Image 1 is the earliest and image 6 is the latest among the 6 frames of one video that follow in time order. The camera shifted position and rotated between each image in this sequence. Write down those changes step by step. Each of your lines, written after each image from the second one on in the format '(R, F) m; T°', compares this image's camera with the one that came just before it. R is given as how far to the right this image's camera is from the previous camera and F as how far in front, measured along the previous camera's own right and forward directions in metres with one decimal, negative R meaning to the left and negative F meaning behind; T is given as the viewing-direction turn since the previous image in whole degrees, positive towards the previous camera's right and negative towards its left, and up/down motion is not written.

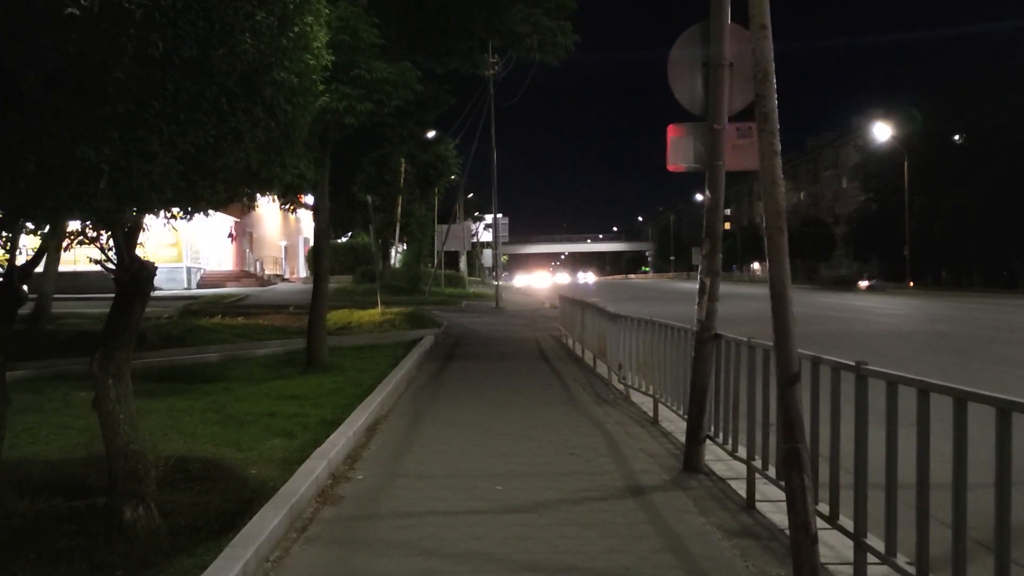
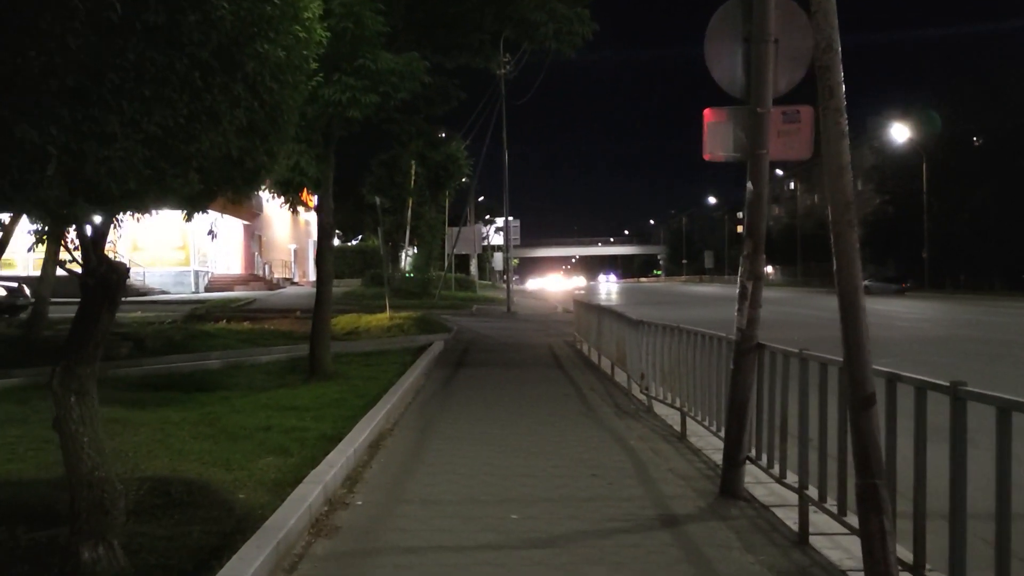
(0.0, +0.8) m; -1°
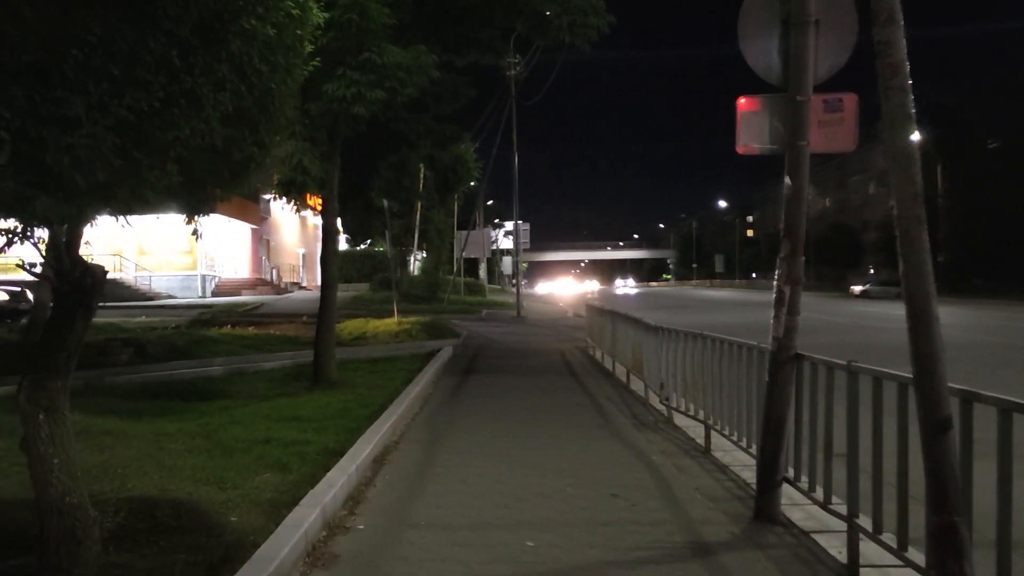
(0.0, +0.6) m; -1°
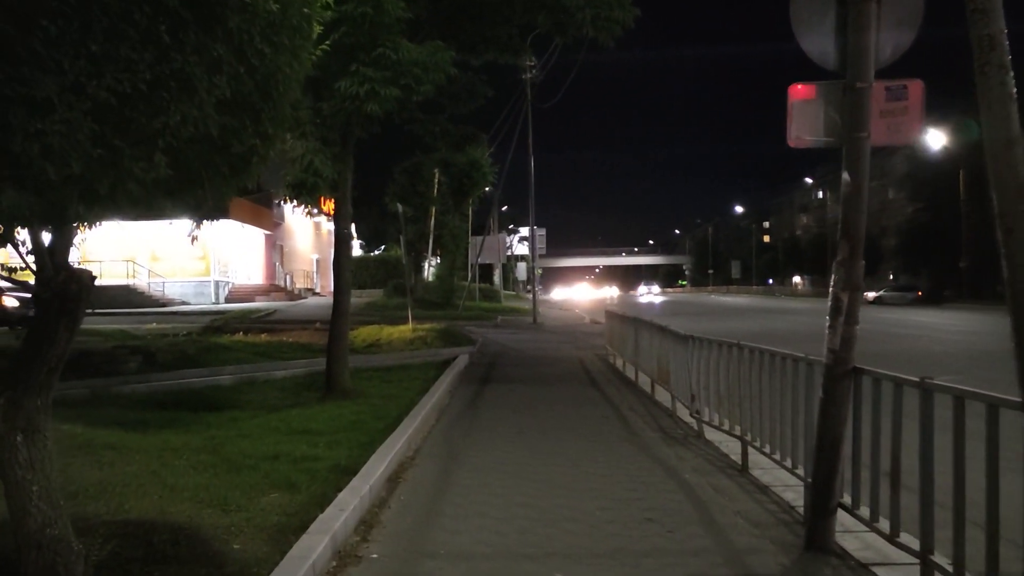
(-0.1, +0.5) m; -1°
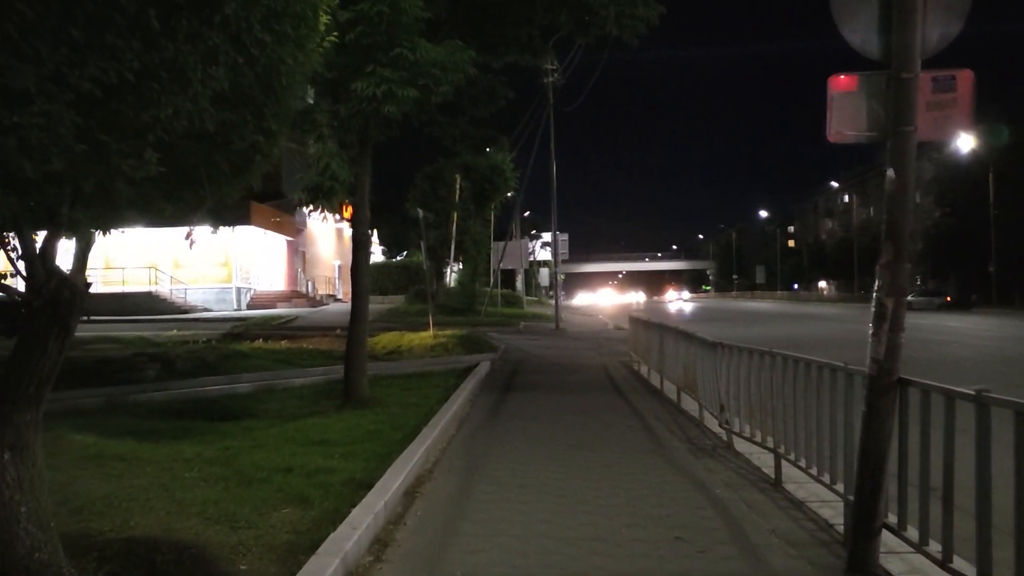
(0.0, +0.3) m; -1°
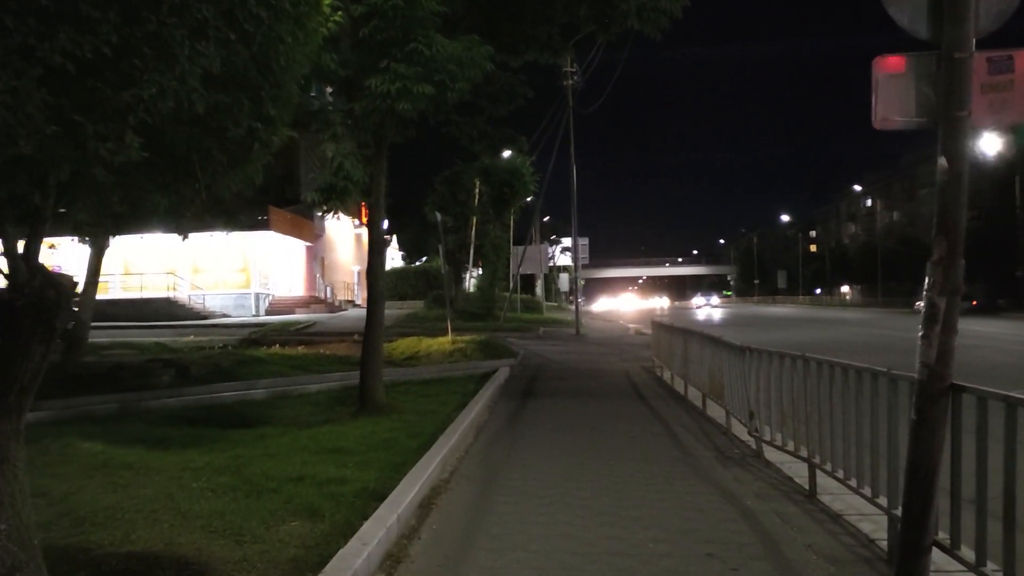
(0.0, +0.4) m; -1°
